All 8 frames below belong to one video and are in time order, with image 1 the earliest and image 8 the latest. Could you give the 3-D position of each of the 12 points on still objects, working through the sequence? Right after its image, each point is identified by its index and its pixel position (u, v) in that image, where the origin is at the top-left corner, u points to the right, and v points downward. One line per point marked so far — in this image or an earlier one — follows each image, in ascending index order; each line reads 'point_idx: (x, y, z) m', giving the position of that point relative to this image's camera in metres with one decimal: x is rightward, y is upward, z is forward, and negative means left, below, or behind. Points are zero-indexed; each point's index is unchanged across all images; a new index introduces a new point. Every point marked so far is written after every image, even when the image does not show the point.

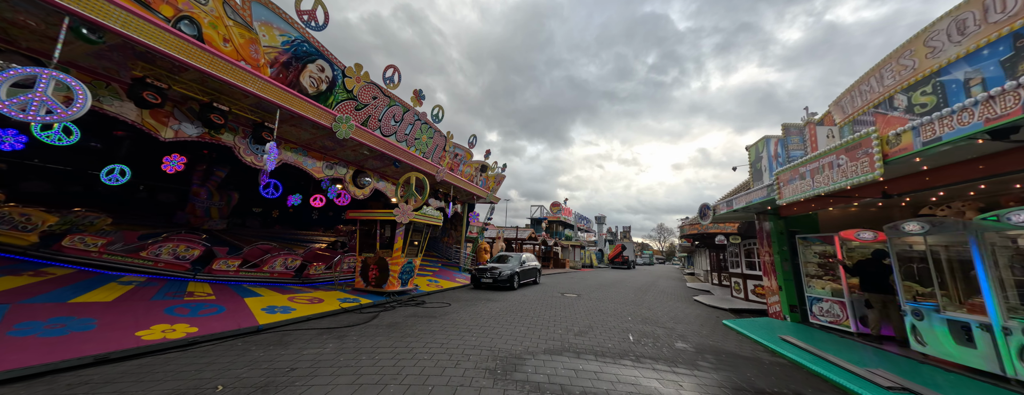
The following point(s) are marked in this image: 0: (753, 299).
0: (+8.3, -3.6, +9.5) m
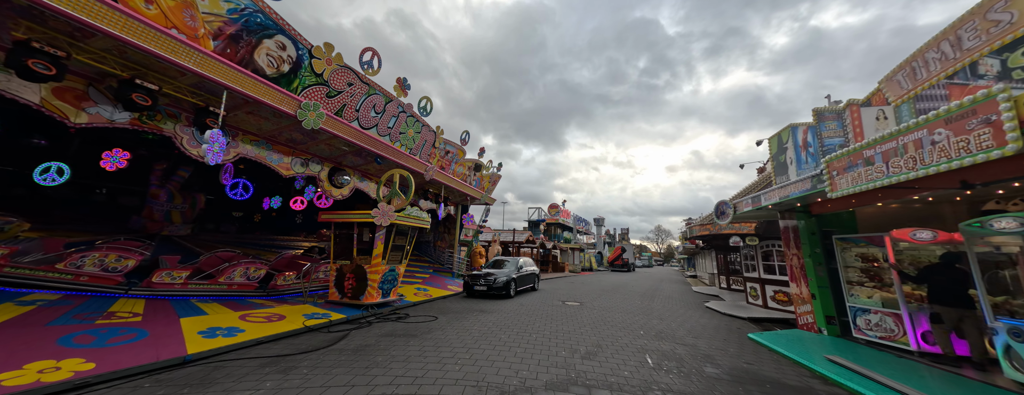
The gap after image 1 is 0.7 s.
0: (+8.2, -3.5, +8.7) m
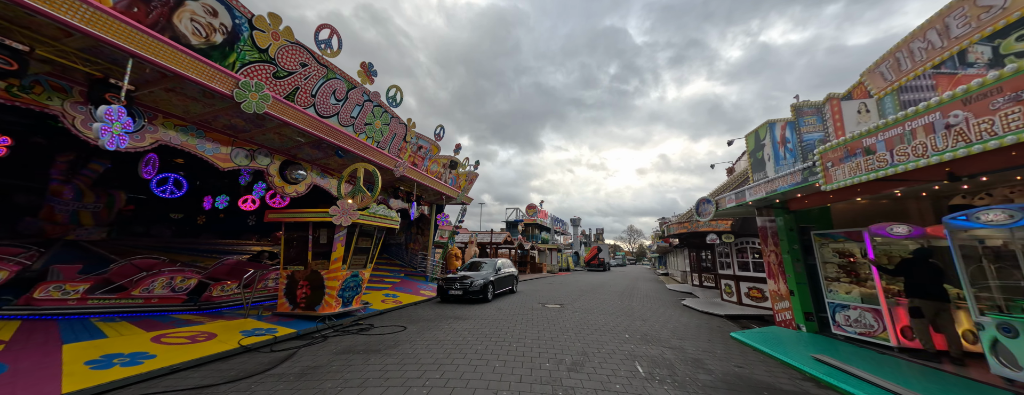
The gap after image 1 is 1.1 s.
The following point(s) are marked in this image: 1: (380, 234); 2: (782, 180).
0: (+7.5, -3.4, +8.8) m
1: (-3.5, -1.0, +7.2) m
2: (+4.9, +0.3, +4.9) m
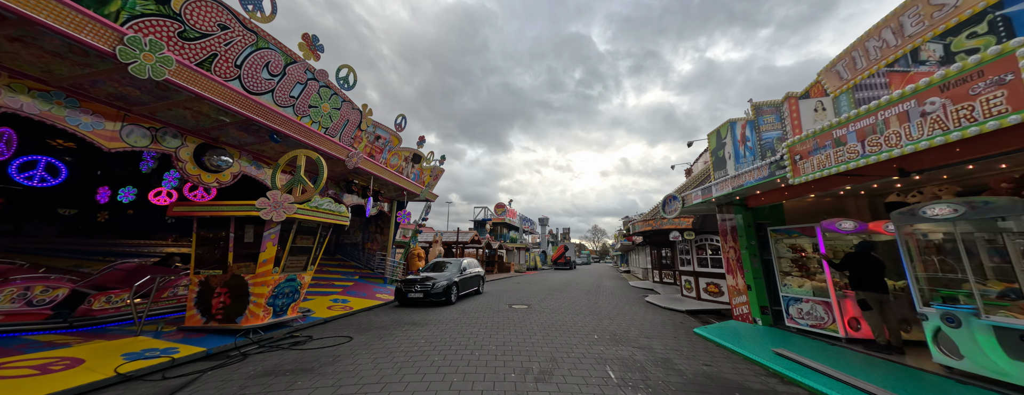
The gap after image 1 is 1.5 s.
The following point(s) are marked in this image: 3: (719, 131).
0: (+6.4, -3.3, +9.1) m
1: (-4.3, -0.8, +6.3) m
2: (+4.3, +0.4, +5.0) m
3: (+5.3, +1.7, +7.1) m
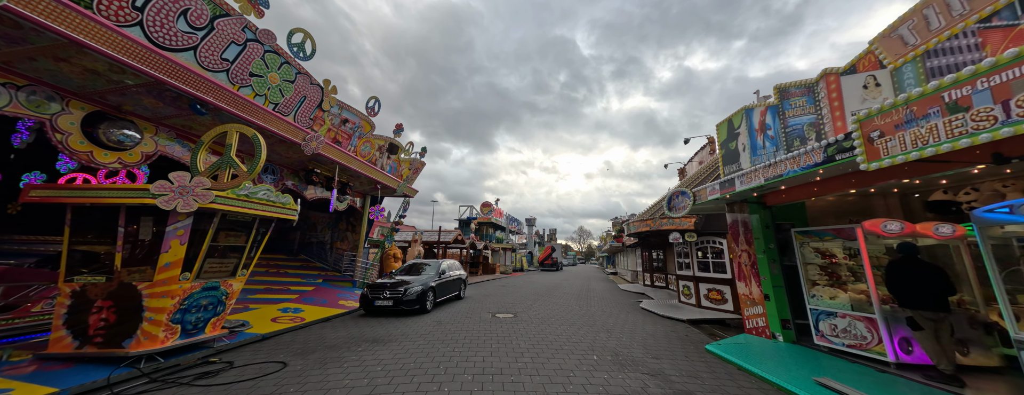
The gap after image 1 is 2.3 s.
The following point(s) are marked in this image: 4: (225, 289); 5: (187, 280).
0: (+5.9, -3.3, +8.4) m
1: (-4.6, -0.6, +5.1) m
2: (+4.0, +0.5, +4.2) m
3: (+5.0, +1.8, +6.3) m
4: (-4.8, -1.5, +4.6) m
5: (-4.8, -1.2, +4.1) m
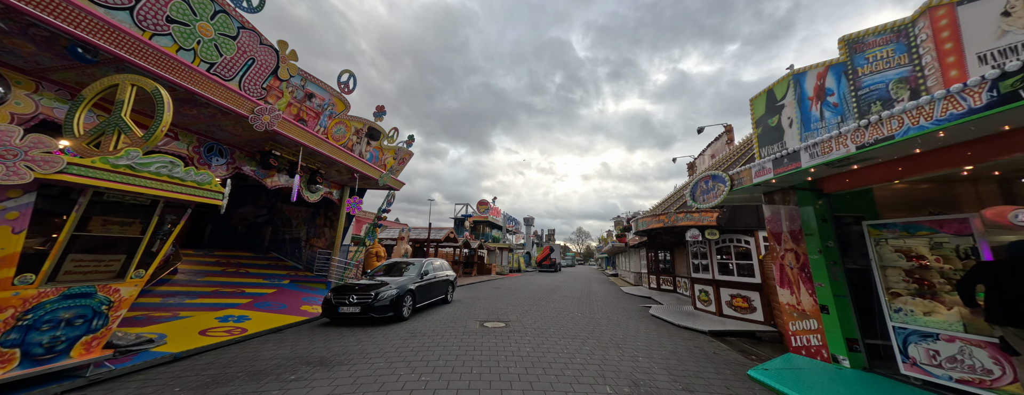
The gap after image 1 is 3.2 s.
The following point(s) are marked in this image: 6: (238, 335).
0: (+5.7, -3.1, +7.2) m
1: (-4.8, -0.2, +3.9) m
2: (+3.9, +0.7, +3.0) m
3: (+4.9, +2.0, +5.2) m
4: (-5.0, -1.2, +3.4) m
5: (-5.0, -0.9, +2.9) m
6: (-5.0, -2.5, +5.0) m
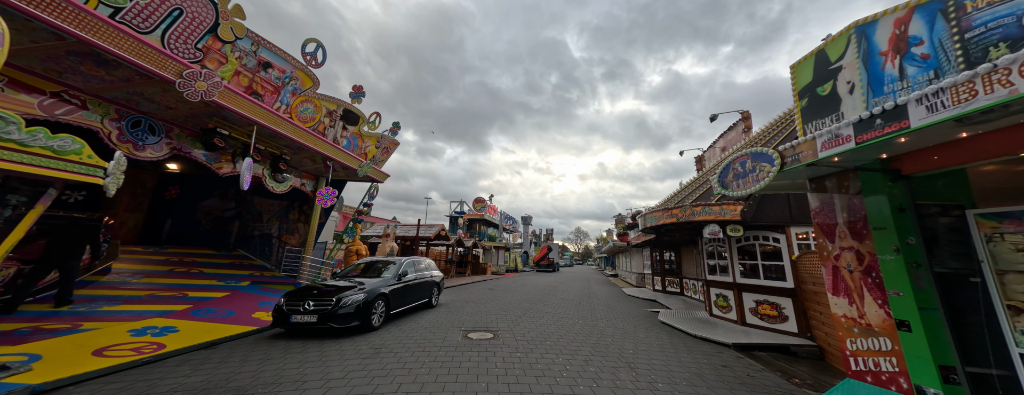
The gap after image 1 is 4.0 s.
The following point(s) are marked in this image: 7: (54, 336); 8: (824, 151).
0: (+5.5, -2.9, +6.2) m
1: (-5.0, 0.0, +2.8) m
2: (+3.7, +0.9, +2.0) m
3: (+4.7, +2.2, +4.2) m
4: (-5.2, -0.9, +2.3) m
5: (-5.2, -0.6, +1.8) m
6: (-5.2, -2.3, +4.0) m
7: (-6.5, -2.0, +3.9) m
8: (+3.5, +0.5, +3.2) m
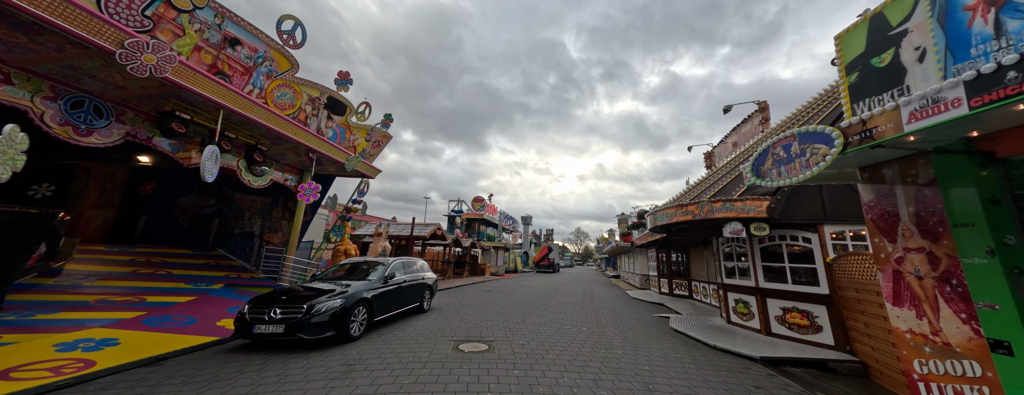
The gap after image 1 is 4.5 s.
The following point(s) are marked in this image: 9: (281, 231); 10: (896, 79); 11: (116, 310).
0: (+5.4, -2.8, +5.6) m
1: (-5.0, +0.2, +2.1) m
2: (+3.7, +1.0, +1.3) m
3: (+4.7, +2.3, +3.5) m
4: (-5.2, -0.8, +1.6) m
5: (-5.2, -0.5, +1.1) m
6: (-5.3, -2.1, +3.3) m
7: (-6.6, -1.8, +3.2) m
8: (+3.5, +0.6, +2.5) m
9: (-8.0, -1.1, +9.4) m
10: (+4.6, +1.4, +3.3) m
11: (-7.2, -2.0, +5.1) m
